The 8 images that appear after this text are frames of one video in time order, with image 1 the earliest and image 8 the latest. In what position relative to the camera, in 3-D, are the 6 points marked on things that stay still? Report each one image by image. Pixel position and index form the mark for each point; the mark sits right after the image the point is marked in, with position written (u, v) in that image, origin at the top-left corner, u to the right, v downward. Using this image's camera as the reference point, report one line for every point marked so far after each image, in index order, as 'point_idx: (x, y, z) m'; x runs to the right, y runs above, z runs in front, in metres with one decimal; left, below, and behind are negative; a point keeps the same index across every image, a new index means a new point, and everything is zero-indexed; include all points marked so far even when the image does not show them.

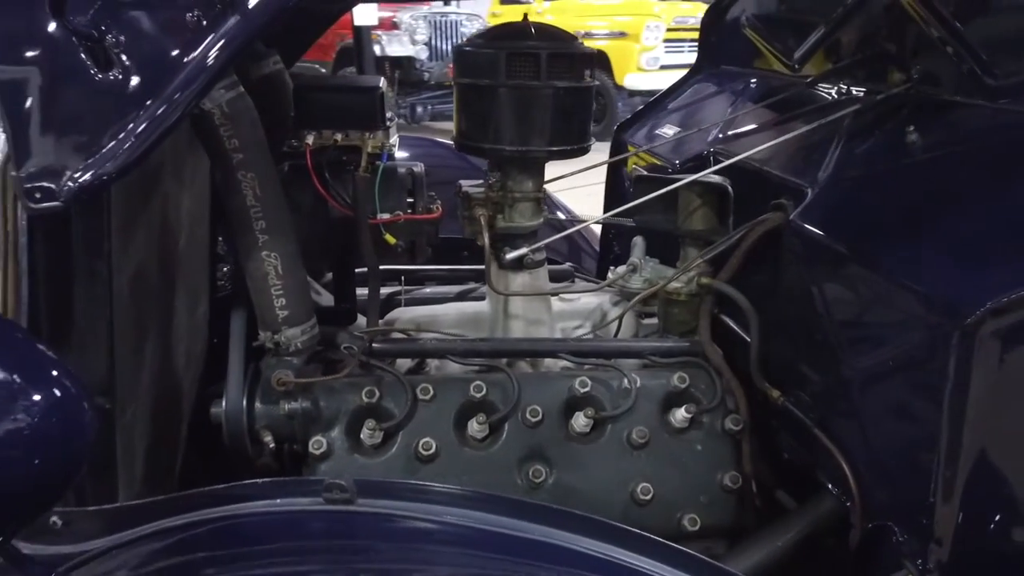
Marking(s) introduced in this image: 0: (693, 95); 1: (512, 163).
0: (+0.3, +0.3, +1.3) m
1: (0.0, +0.1, +0.8) m
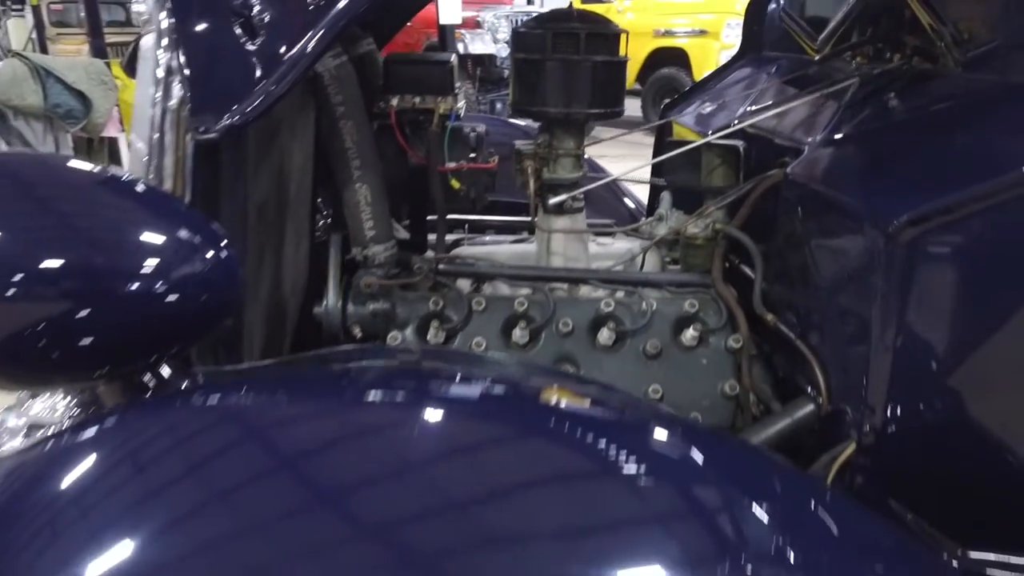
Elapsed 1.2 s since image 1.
0: (+0.4, +0.4, +1.4) m
1: (+0.1, +0.2, +1.0) m
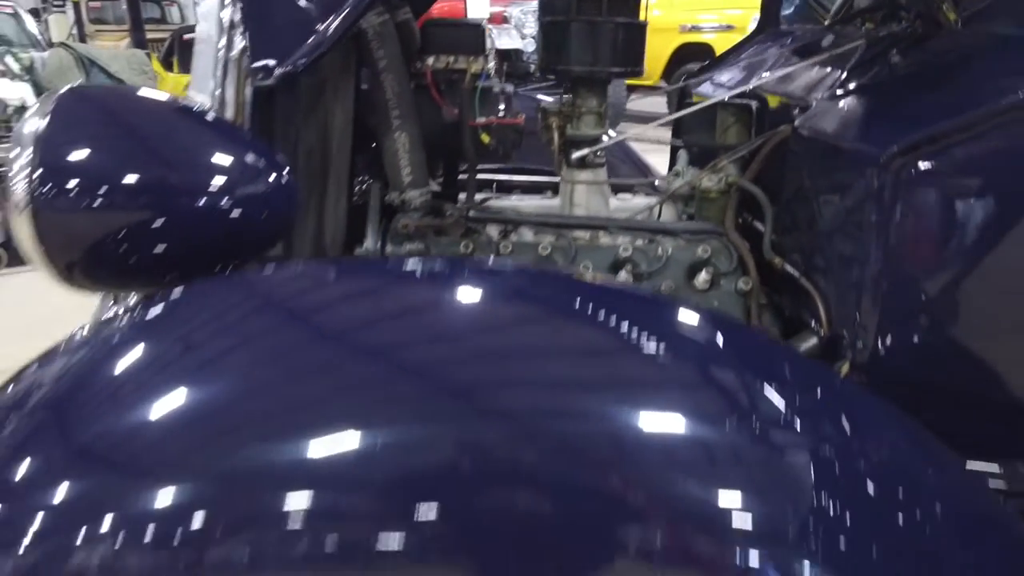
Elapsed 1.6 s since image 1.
0: (+0.5, +0.5, +1.5) m
1: (+0.1, +0.3, +1.0) m
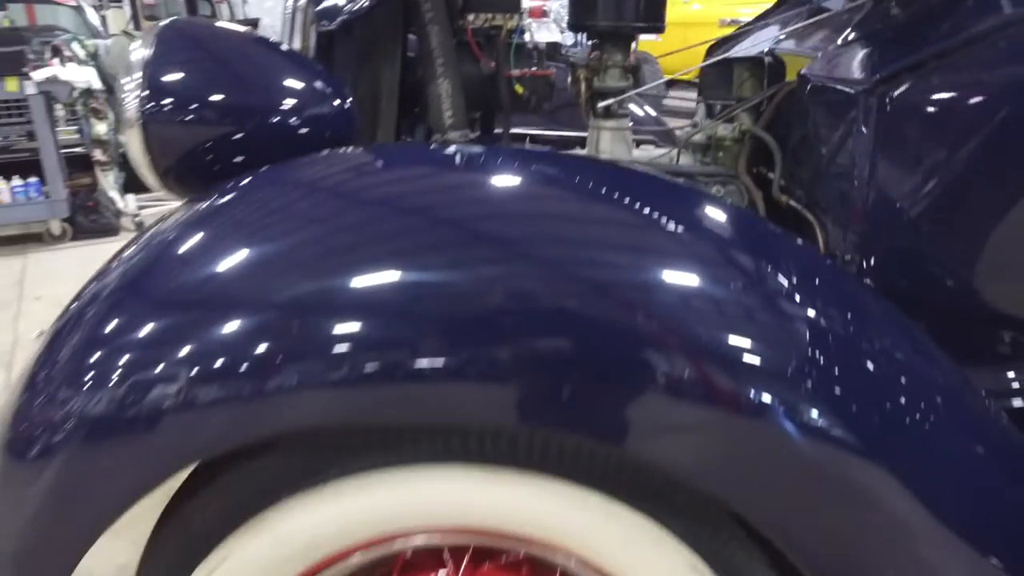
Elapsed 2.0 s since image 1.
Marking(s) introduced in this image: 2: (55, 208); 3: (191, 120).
0: (+0.5, +0.6, +1.6) m
1: (+0.1, +0.4, +1.1) m
2: (-2.2, +0.4, +3.6) m
3: (-0.3, +0.2, +0.8) m
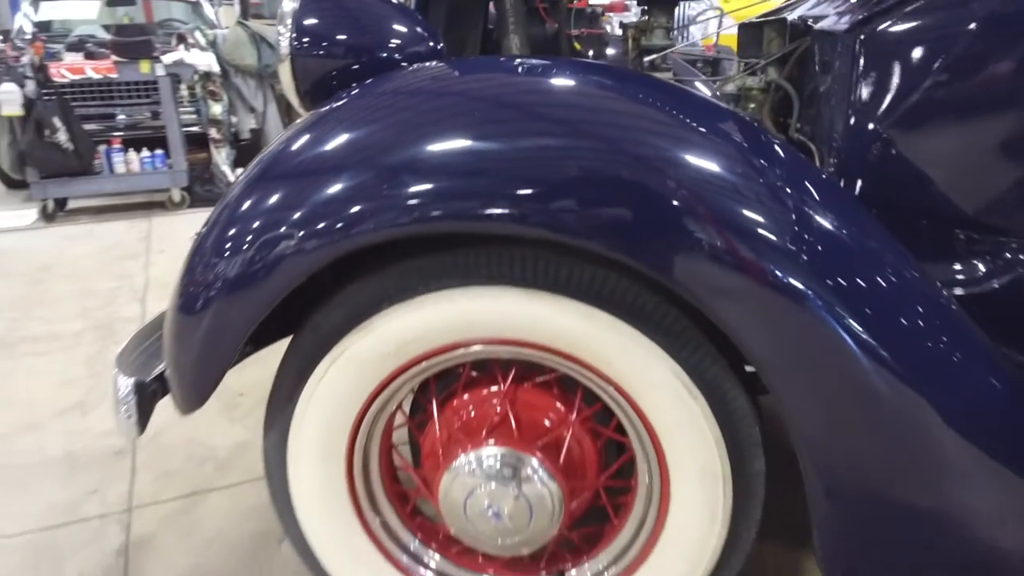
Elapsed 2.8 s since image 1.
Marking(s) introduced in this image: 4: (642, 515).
0: (+0.7, +0.7, +1.7) m
1: (+0.3, +0.5, +1.4) m
2: (-1.8, +0.6, +4.1) m
3: (-0.3, +0.3, +1.1) m
4: (+0.2, -0.3, +1.0) m
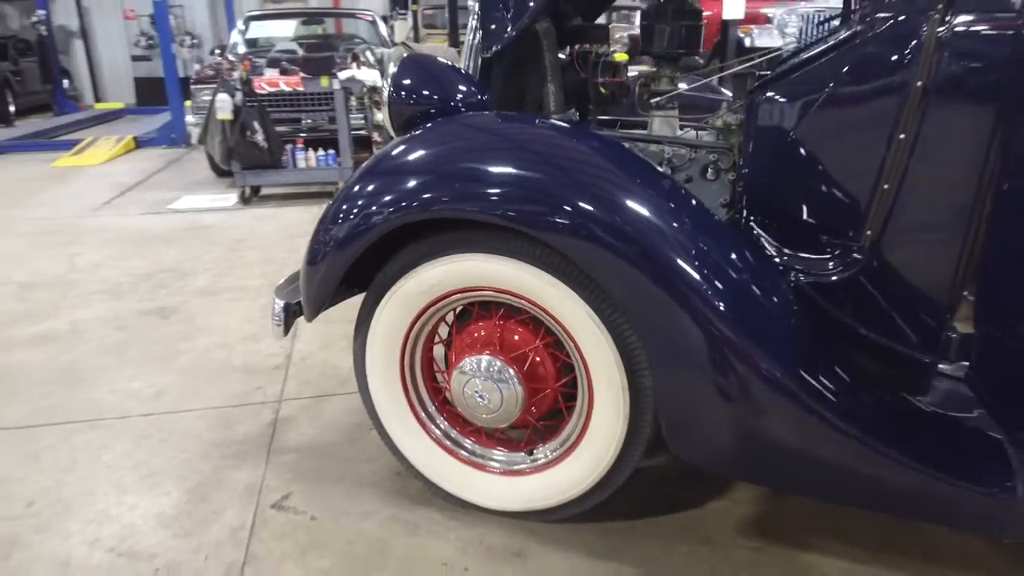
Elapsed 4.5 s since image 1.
0: (+0.9, +0.7, +2.1) m
1: (+0.4, +0.6, +1.8) m
2: (-1.1, +0.7, +4.9) m
3: (-0.2, +0.4, +1.7) m
4: (+0.1, -0.3, +1.5) m
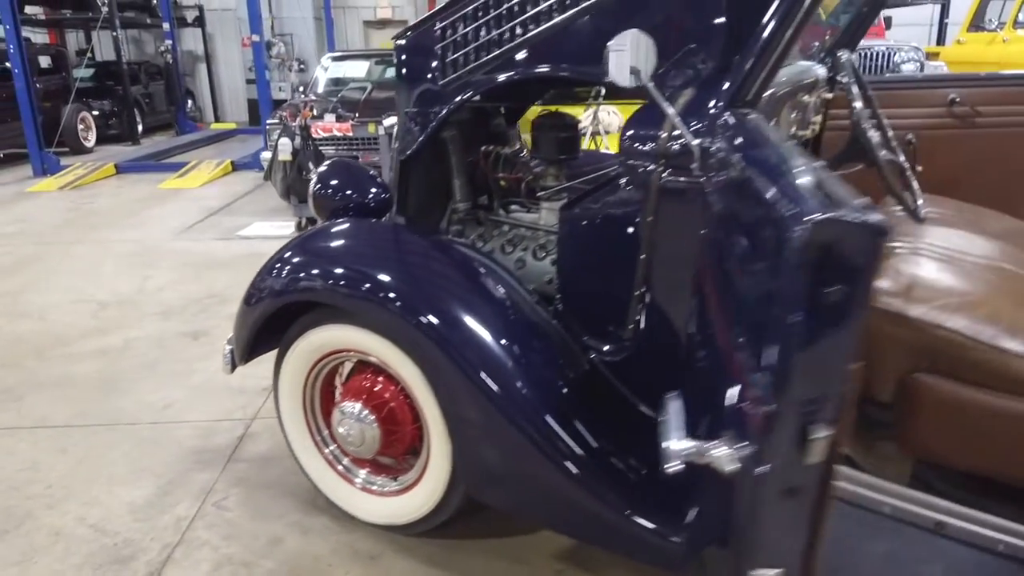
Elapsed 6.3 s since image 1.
0: (+0.7, +0.5, +2.4) m
1: (+0.1, +0.4, +2.2) m
2: (-0.9, +0.6, +5.5) m
3: (-0.5, +0.3, +2.1) m
4: (-0.2, -0.4, +1.9) m
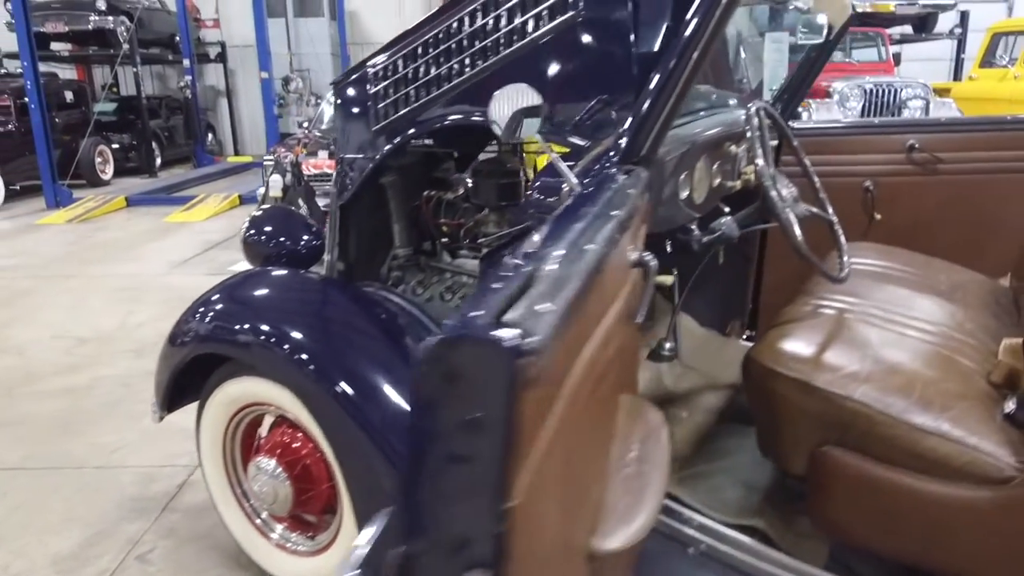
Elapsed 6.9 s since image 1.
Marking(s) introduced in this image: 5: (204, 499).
0: (+0.5, +0.3, +2.4) m
1: (-0.1, +0.2, +2.2) m
2: (-1.0, +0.3, +5.4) m
3: (-0.7, +0.1, +2.1) m
4: (-0.4, -0.5, +1.8) m
5: (-1.0, -0.7, +2.4) m
